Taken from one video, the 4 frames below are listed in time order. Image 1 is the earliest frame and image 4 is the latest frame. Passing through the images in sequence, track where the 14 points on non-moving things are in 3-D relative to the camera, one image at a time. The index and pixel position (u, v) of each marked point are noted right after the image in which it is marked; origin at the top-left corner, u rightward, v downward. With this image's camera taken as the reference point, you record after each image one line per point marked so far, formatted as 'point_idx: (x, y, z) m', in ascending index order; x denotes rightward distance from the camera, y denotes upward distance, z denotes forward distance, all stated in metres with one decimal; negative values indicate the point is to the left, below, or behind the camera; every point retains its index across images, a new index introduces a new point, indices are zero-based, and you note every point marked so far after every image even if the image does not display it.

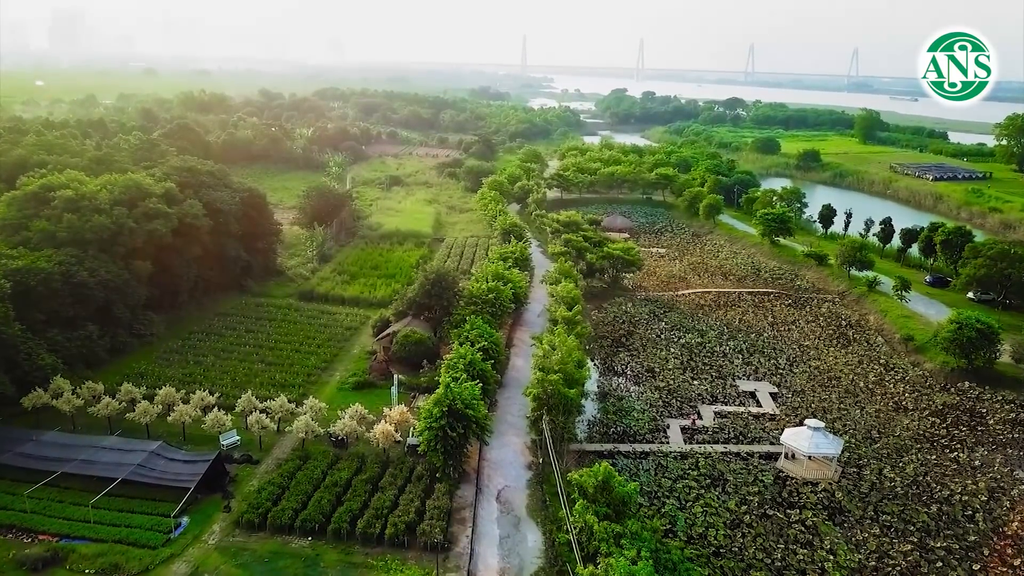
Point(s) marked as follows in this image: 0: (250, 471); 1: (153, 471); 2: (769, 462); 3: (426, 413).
0: (-7.2, -5.0, +17.6) m
1: (-9.1, -4.6, +16.4) m
2: (+7.9, -5.3, +19.8) m
3: (-2.3, -3.4, +17.5) m
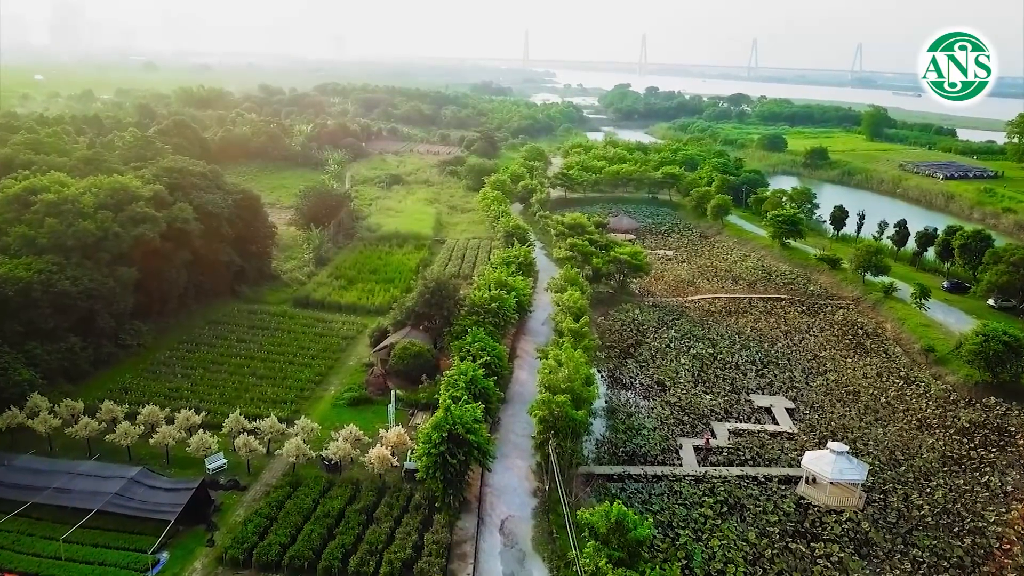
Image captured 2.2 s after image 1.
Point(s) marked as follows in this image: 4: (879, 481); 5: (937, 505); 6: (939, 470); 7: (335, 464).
0: (-7.0, -5.4, +16.5) m
1: (-9.0, -5.0, +15.3) m
2: (+8.0, -5.7, +18.7) m
3: (-2.2, -3.8, +16.4) m
4: (+10.8, -5.7, +19.0) m
5: (+11.8, -6.1, +18.0) m
6: (+13.0, -5.5, +19.7) m
7: (-4.8, -4.8, +17.5) m
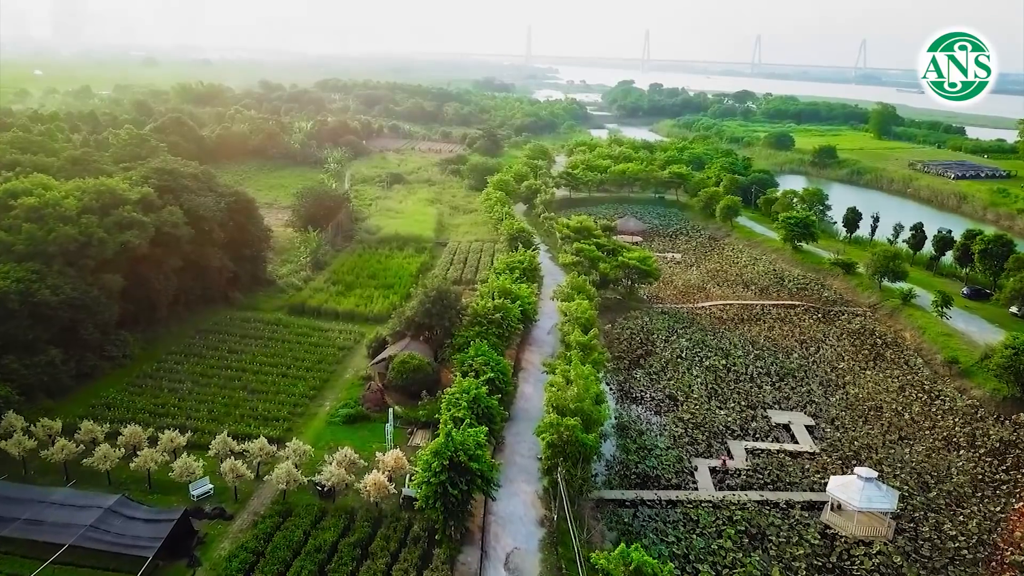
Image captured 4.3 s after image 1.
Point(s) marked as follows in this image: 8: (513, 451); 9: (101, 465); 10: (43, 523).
0: (-6.9, -5.7, +15.3) m
1: (-8.8, -5.4, +14.1) m
2: (+8.1, -6.1, +17.5) m
3: (-2.1, -4.1, +15.2) m
4: (+10.9, -6.0, +17.8) m
5: (+12.0, -6.5, +16.9) m
6: (+13.1, -5.9, +18.5) m
7: (-4.7, -5.1, +16.4) m
8: (0.0, -4.8, +19.1) m
9: (-10.3, -4.4, +16.2) m
10: (-10.4, -5.2, +14.3) m
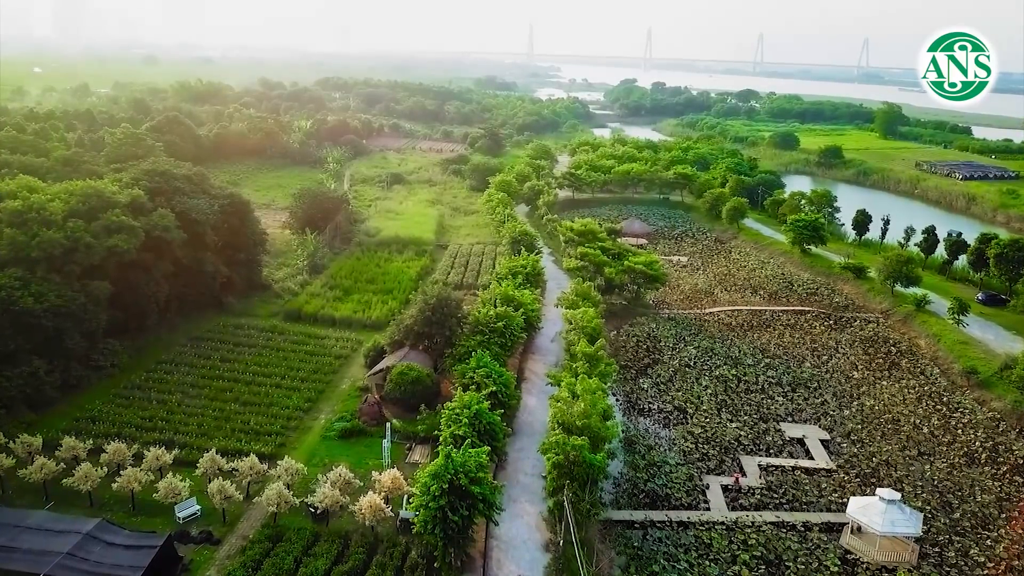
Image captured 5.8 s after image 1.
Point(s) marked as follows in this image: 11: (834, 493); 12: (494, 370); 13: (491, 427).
0: (-6.8, -6.0, +14.5) m
1: (-8.8, -5.6, +13.3) m
2: (+8.2, -6.4, +16.6) m
3: (-2.0, -4.4, +14.4) m
4: (+11.0, -6.3, +17.0) m
5: (+12.0, -6.8, +16.0) m
6: (+13.2, -6.2, +17.6) m
7: (-4.6, -5.4, +15.6) m
8: (+0.1, -5.1, +18.2) m
9: (-10.2, -4.7, +15.4) m
10: (-10.3, -5.5, +13.5) m
11: (+9.1, -5.8, +18.3) m
12: (-0.5, -2.4, +19.1) m
13: (-0.6, -3.6, +16.9) m
